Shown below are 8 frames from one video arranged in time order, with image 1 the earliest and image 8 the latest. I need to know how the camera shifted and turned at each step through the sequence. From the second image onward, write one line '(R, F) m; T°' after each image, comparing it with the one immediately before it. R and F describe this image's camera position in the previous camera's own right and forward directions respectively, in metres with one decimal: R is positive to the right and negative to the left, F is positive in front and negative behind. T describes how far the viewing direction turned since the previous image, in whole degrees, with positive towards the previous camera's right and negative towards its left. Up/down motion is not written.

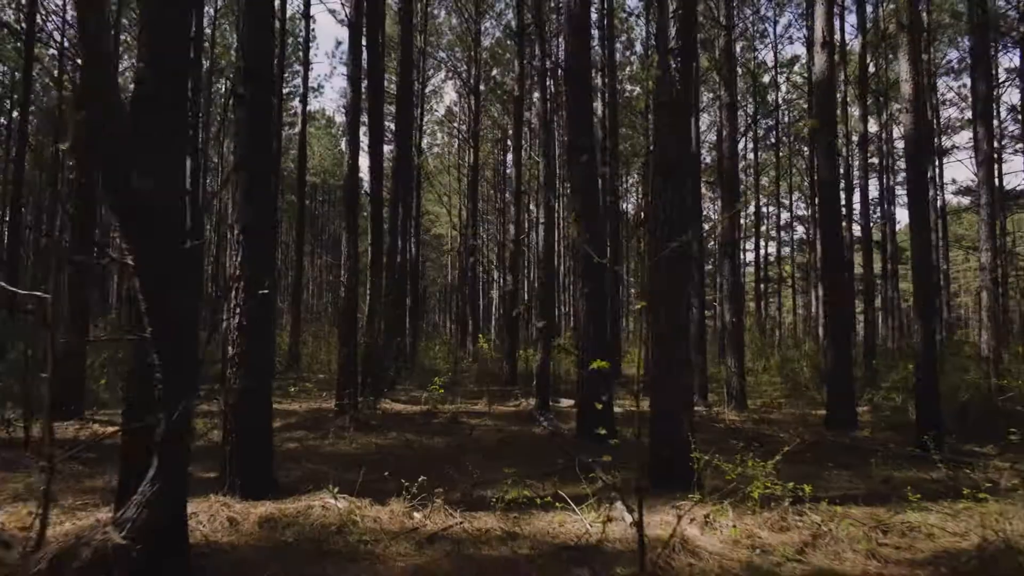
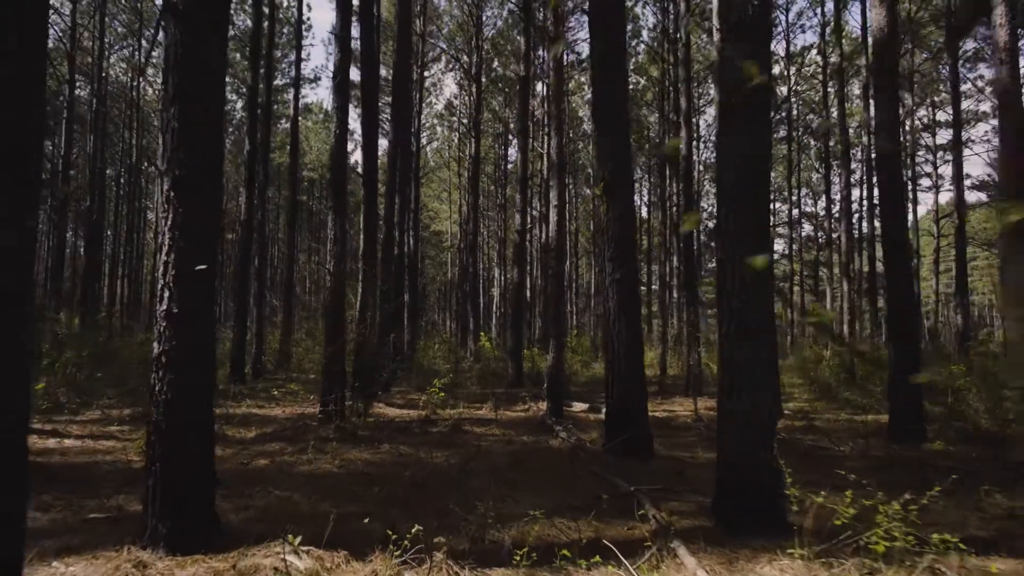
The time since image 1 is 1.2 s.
(-0.1, +1.3) m; 0°
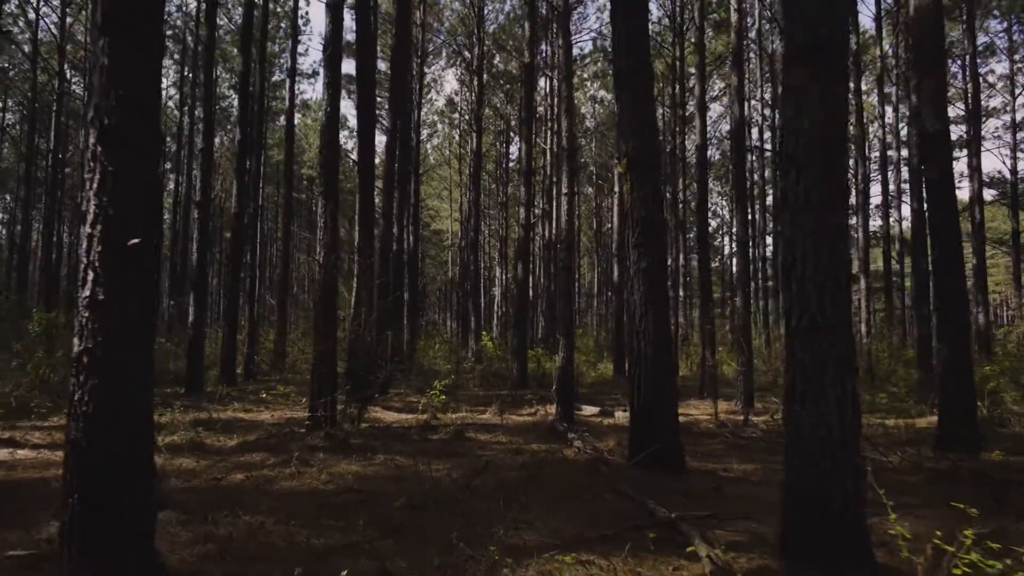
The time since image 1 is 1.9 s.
(-0.1, +0.8) m; 0°
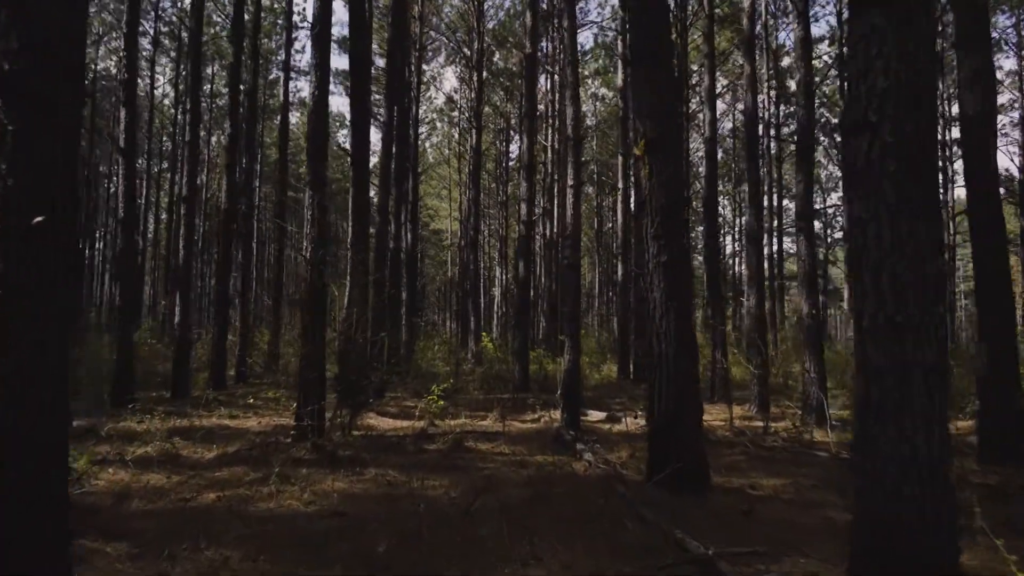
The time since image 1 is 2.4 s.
(0.0, +0.6) m; 0°
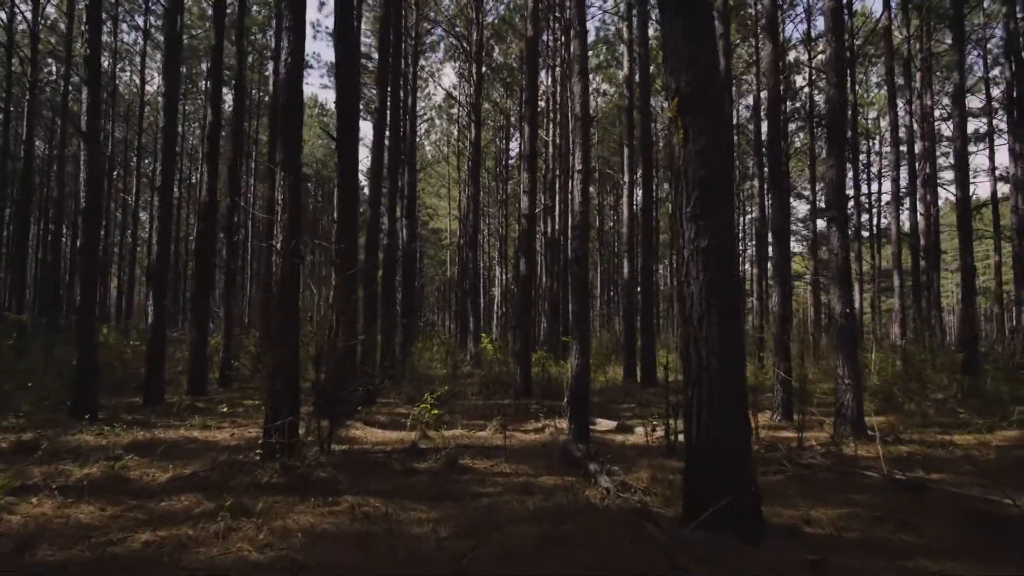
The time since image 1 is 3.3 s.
(0.0, +0.9) m; 0°
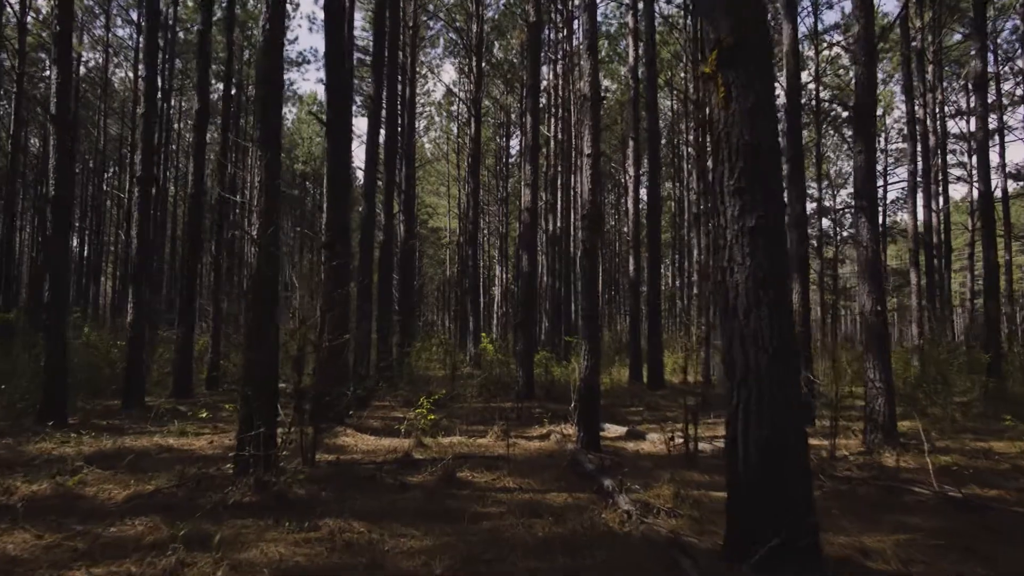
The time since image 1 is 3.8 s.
(0.0, +0.7) m; 0°
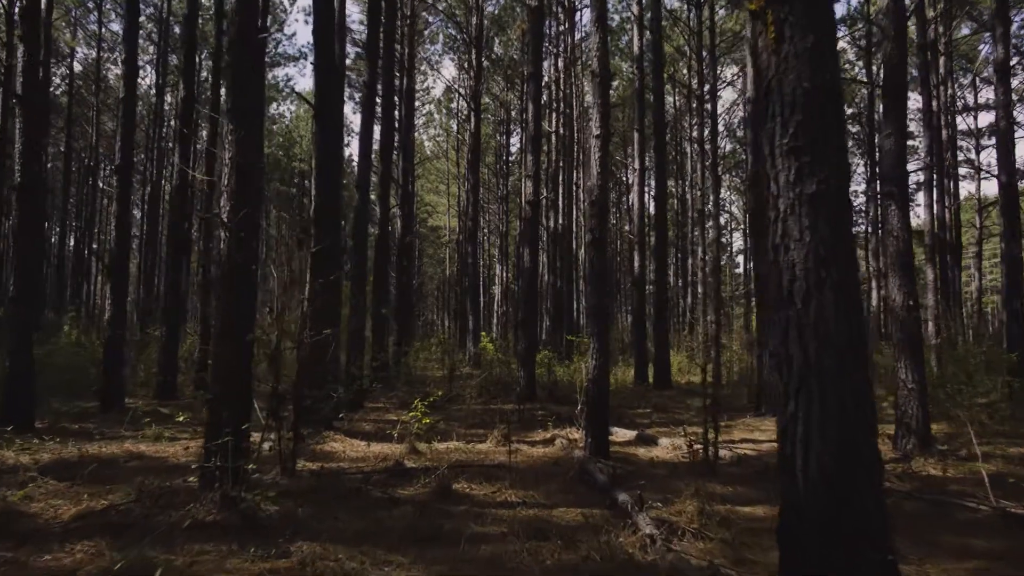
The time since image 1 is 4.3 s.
(0.0, +0.6) m; 0°
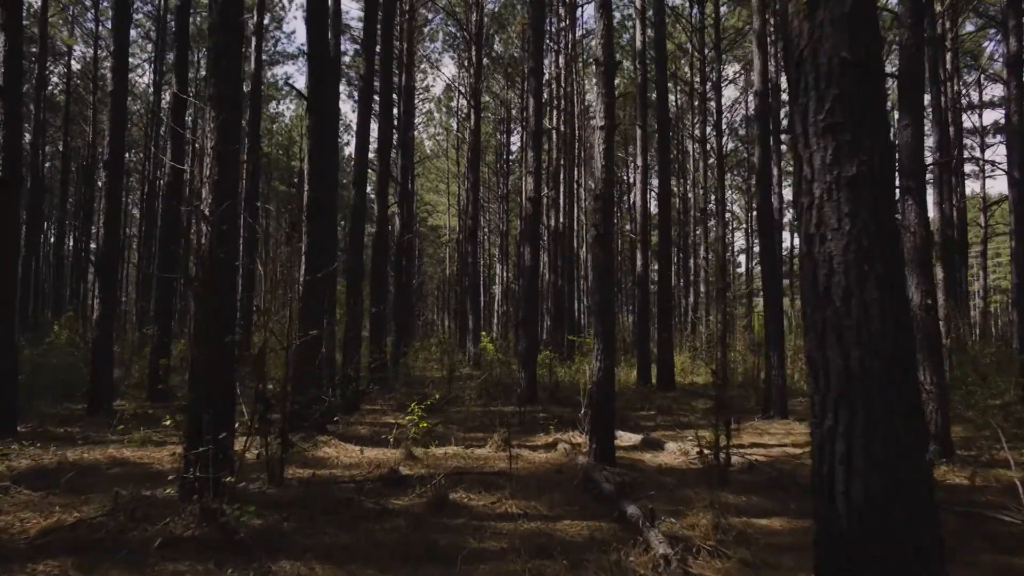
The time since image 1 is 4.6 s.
(0.0, +0.3) m; 0°
